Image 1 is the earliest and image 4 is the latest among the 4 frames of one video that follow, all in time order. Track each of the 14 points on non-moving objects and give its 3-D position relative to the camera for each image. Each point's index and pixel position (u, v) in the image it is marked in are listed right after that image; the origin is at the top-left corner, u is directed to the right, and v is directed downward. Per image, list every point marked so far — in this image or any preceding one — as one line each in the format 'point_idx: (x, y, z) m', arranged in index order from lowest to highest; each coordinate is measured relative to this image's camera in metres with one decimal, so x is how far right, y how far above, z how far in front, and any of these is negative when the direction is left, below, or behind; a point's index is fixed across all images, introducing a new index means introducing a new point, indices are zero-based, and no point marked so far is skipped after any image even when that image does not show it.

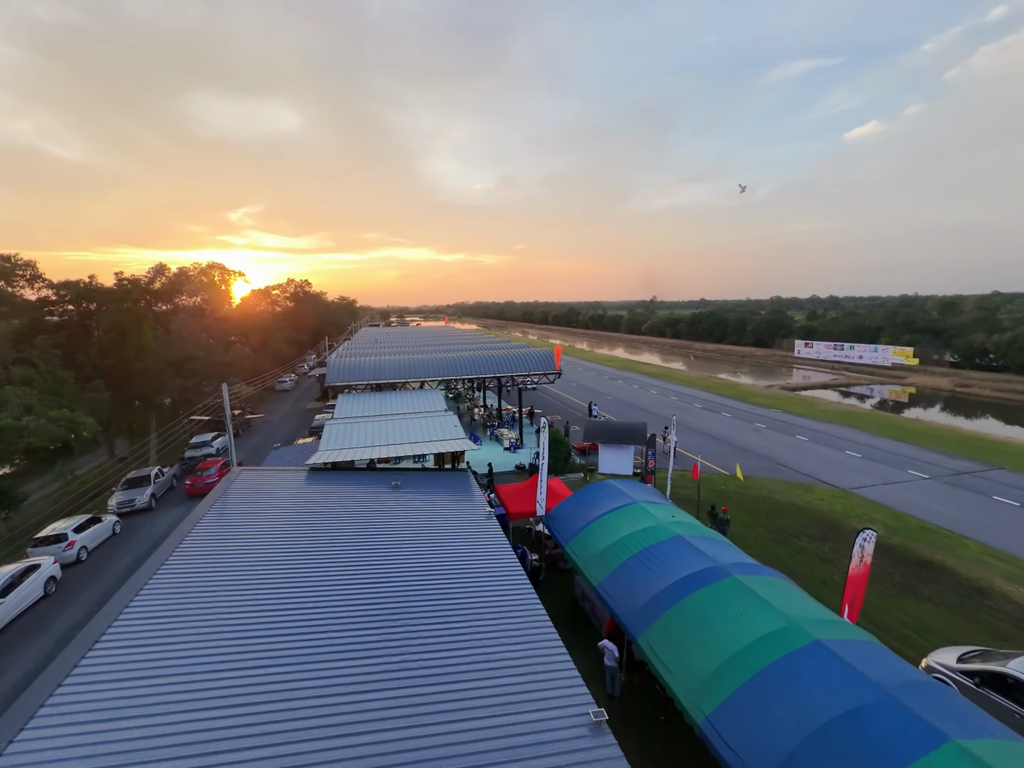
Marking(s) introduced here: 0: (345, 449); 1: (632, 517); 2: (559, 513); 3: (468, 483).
0: (-5.9, -2.4, +17.2) m
1: (+3.1, -3.5, +12.7) m
2: (+1.4, -3.9, +14.7) m
3: (-1.3, -3.2, +15.8) m
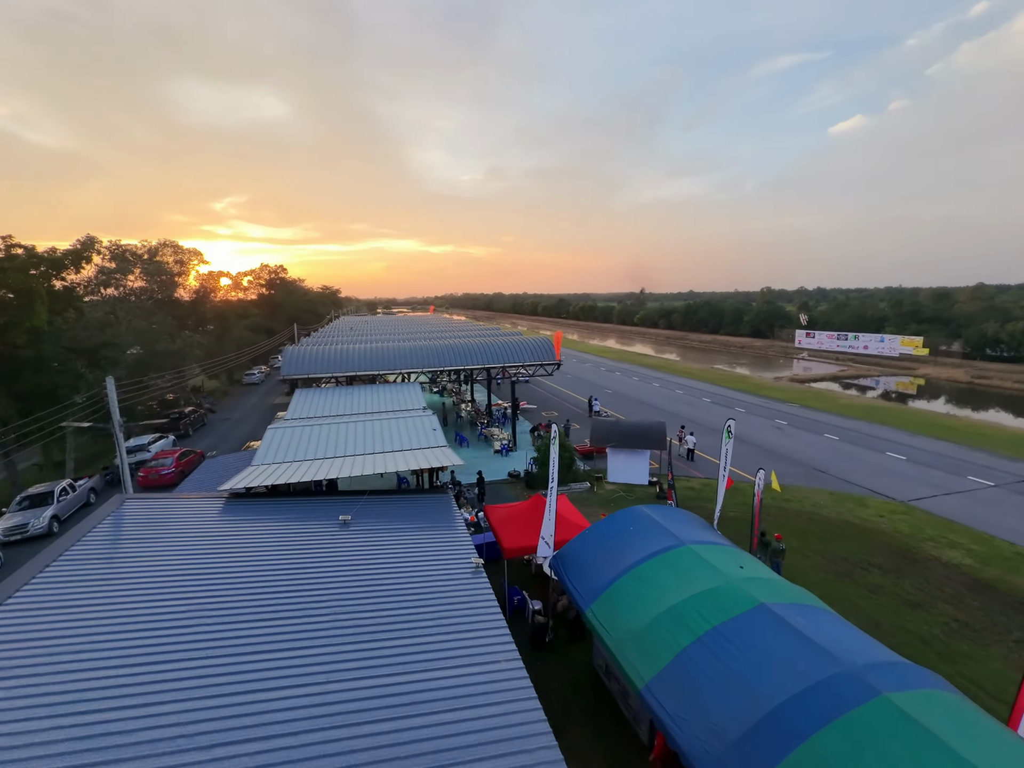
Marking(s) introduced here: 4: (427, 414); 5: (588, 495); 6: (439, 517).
0: (-6.0, -2.2, +13.1) m
1: (+3.1, -3.3, +8.9) m
2: (+1.3, -3.7, +10.8) m
3: (-1.4, -3.1, +11.9) m
4: (-3.2, -1.1, +18.3) m
5: (+3.0, -4.5, +19.5) m
6: (-1.7, -3.1, +11.5) m
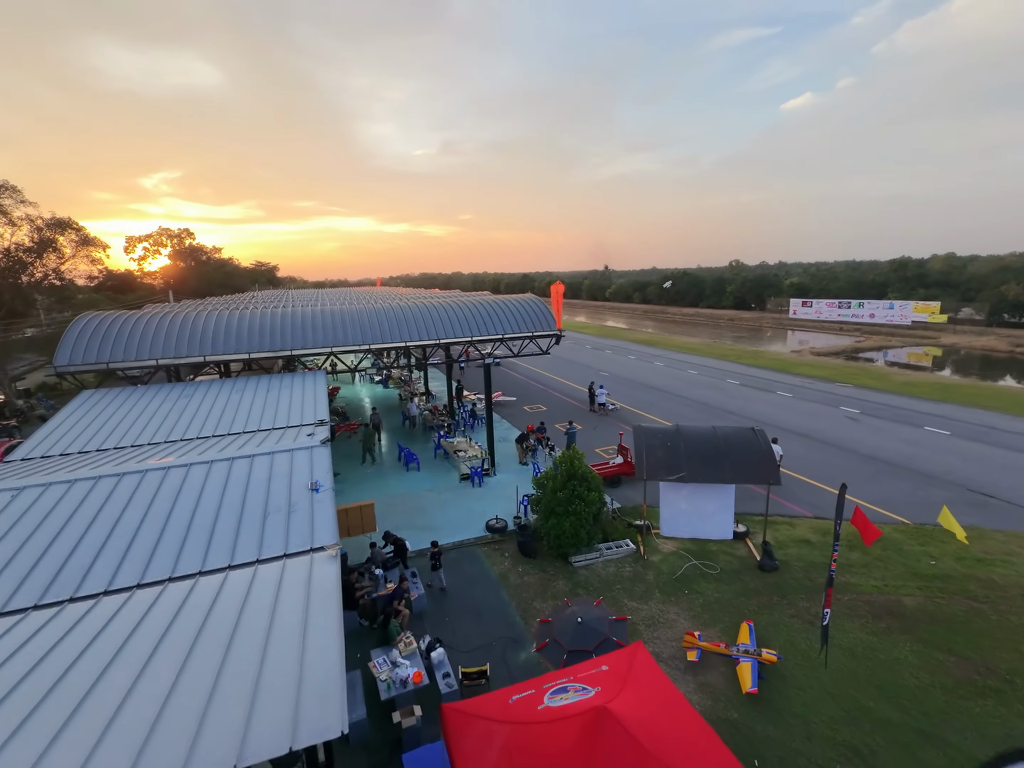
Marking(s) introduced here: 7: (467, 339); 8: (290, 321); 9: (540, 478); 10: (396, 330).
0: (-5.9, -2.3, +3.6) m
1: (+3.6, -3.3, +0.1) m
2: (+1.7, -3.7, +1.9) m
3: (-1.2, -3.1, +2.7) m
4: (-3.5, -1.0, +8.9) m
5: (+2.7, -4.1, +10.7) m
6: (-1.4, -3.2, +2.3) m
7: (-1.7, +1.6, +17.2) m
8: (-8.2, +2.4, +18.3) m
9: (+0.7, -2.3, +12.0) m
10: (-4.3, +2.1, +18.1) m
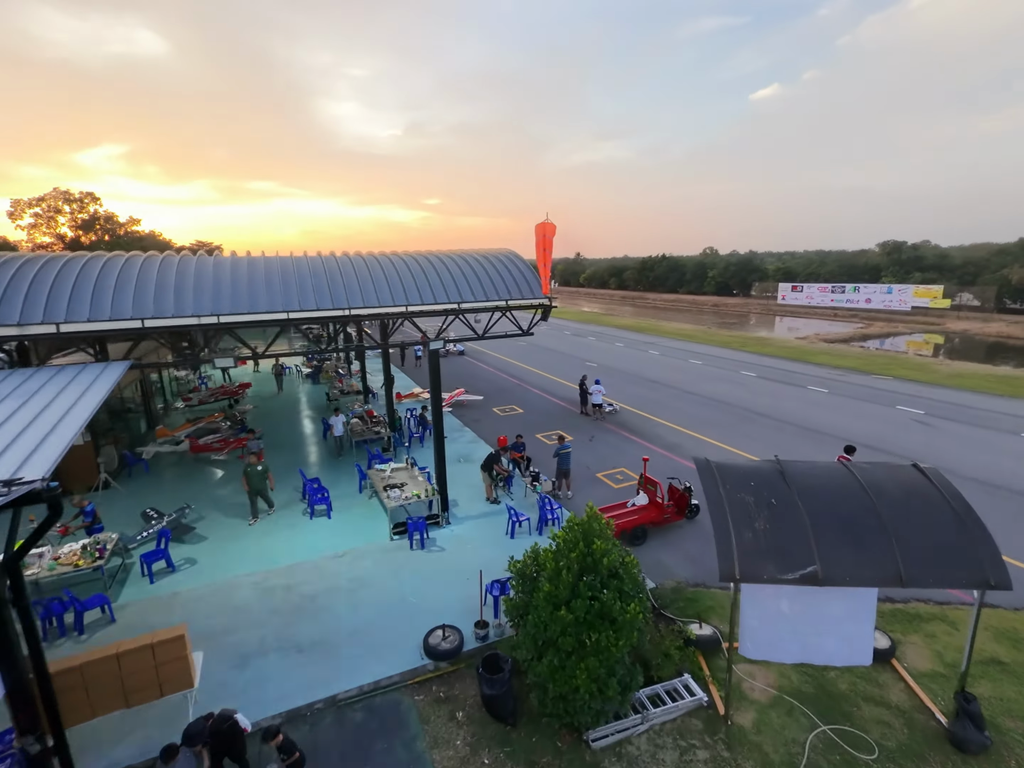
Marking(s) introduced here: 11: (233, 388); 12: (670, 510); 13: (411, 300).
0: (-5.9, -2.5, -2.4) m
1: (+3.8, -3.6, -5.3) m
2: (+1.8, -3.9, -3.6) m
3: (-1.2, -3.3, -3.0) m
4: (-3.9, -1.1, +3.0) m
5: (+2.3, -4.2, +5.2) m
6: (-1.4, -3.4, -3.4) m
7: (-2.6, +1.7, +11.4) m
8: (-9.1, +2.4, +12.0) m
9: (+0.2, -2.3, +6.4) m
10: (-5.2, +2.2, +12.0) m
11: (-10.9, -0.2, +19.1) m
12: (+3.1, -2.5, +9.7) m
13: (-2.3, +2.0, +12.1) m
